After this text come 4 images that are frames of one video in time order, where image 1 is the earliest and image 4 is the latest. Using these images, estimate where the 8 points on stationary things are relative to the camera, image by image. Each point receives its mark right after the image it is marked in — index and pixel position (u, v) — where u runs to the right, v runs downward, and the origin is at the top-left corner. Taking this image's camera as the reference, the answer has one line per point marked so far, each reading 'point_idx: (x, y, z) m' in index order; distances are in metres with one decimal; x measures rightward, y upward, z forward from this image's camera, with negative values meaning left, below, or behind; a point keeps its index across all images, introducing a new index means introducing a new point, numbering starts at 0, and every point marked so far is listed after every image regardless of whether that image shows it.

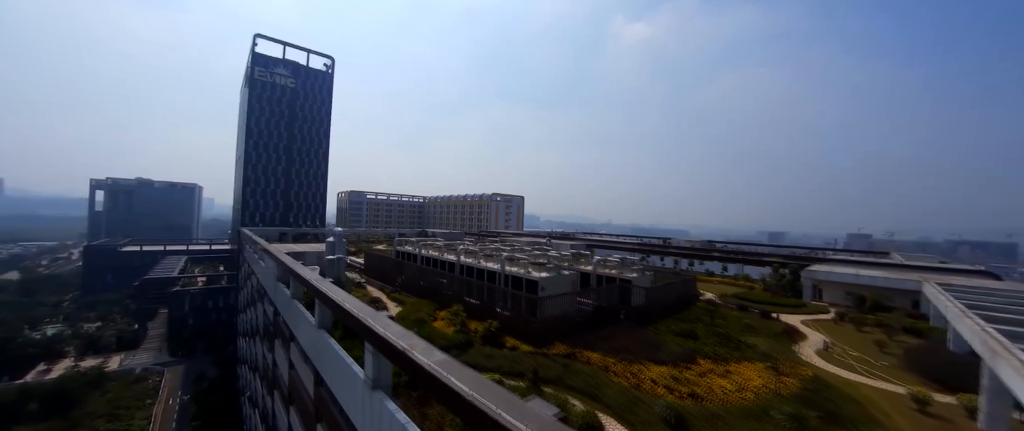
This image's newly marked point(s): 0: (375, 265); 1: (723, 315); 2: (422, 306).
0: (-5.1, -1.9, +12.7) m
1: (+6.0, -2.8, +9.7) m
2: (-2.3, -2.3, +8.6) m
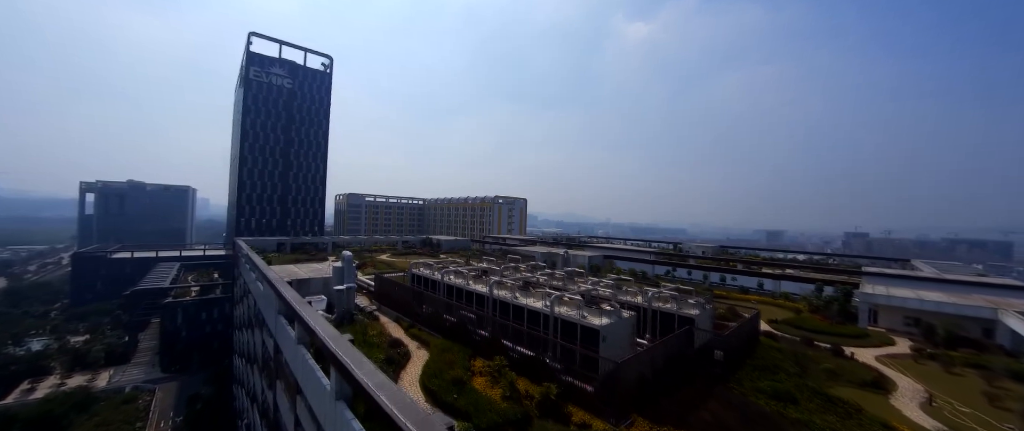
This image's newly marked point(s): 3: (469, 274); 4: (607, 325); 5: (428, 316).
0: (-4.1, -2.5, +11.4) m
1: (+7.0, -3.5, +8.5) m
2: (-1.3, -2.9, +7.3) m
3: (-1.2, -1.7, +9.8) m
4: (+1.8, -2.0, +6.3) m
5: (-2.3, -2.7, +9.3) m
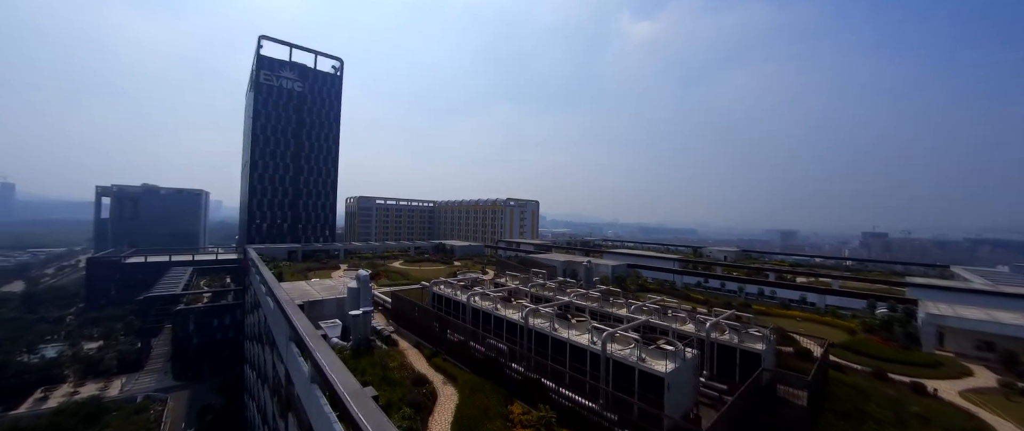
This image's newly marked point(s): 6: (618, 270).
0: (-3.2, -3.0, +10.5) m
1: (+7.8, -3.9, +7.4) m
2: (-0.5, -3.4, +6.4) m
3: (-0.4, -2.1, +8.9) m
4: (+2.5, -2.4, +5.4) m
5: (-1.4, -3.2, +8.4) m
6: (+6.1, -3.1, +19.8) m
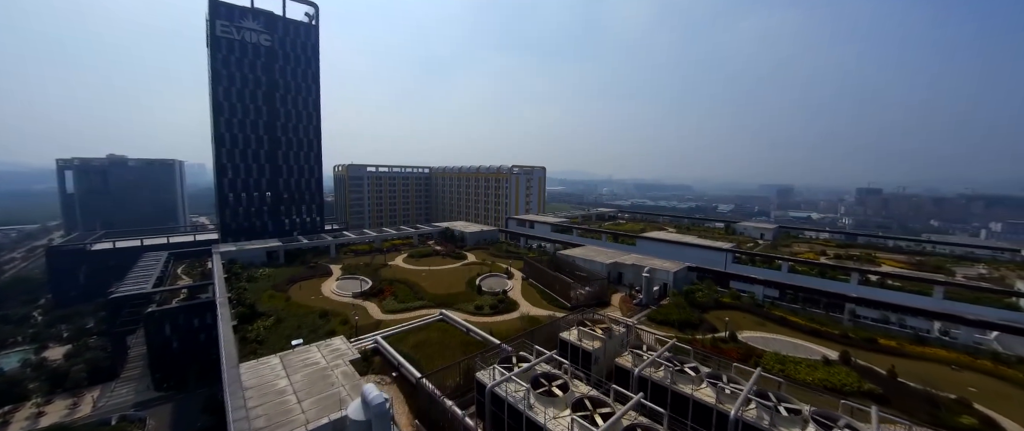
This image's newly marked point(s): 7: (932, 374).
0: (-1.3, -4.0, +6.7) m
1: (+9.8, -5.0, +3.9) m
2: (+1.5, -4.8, +2.7) m
3: (+1.5, -3.2, +5.1) m
4: (+4.5, -3.9, +1.6) m
5: (+0.5, -4.4, +4.6) m
6: (+7.8, -2.8, +16.1) m
7: (+12.2, -4.6, +9.9) m
